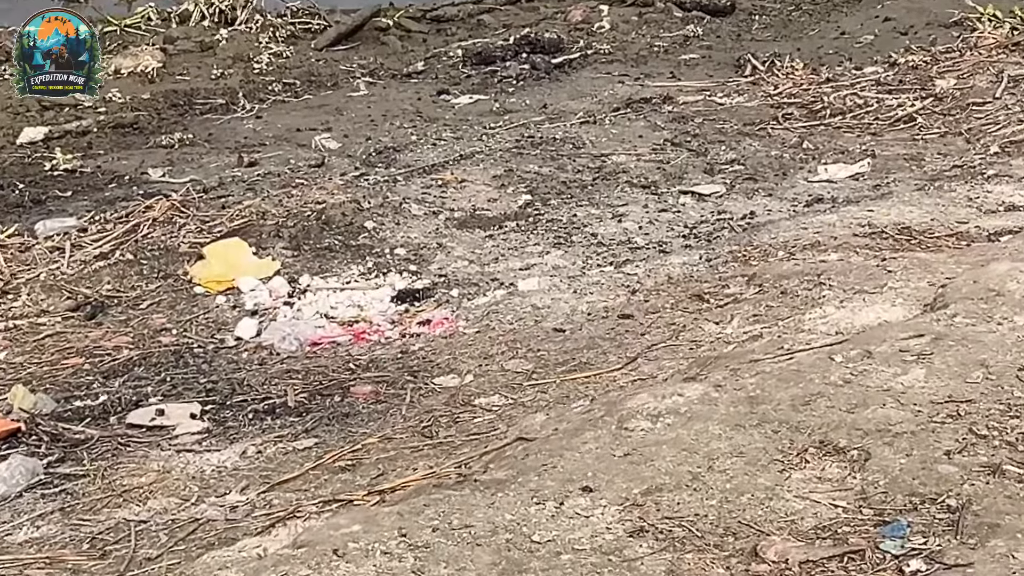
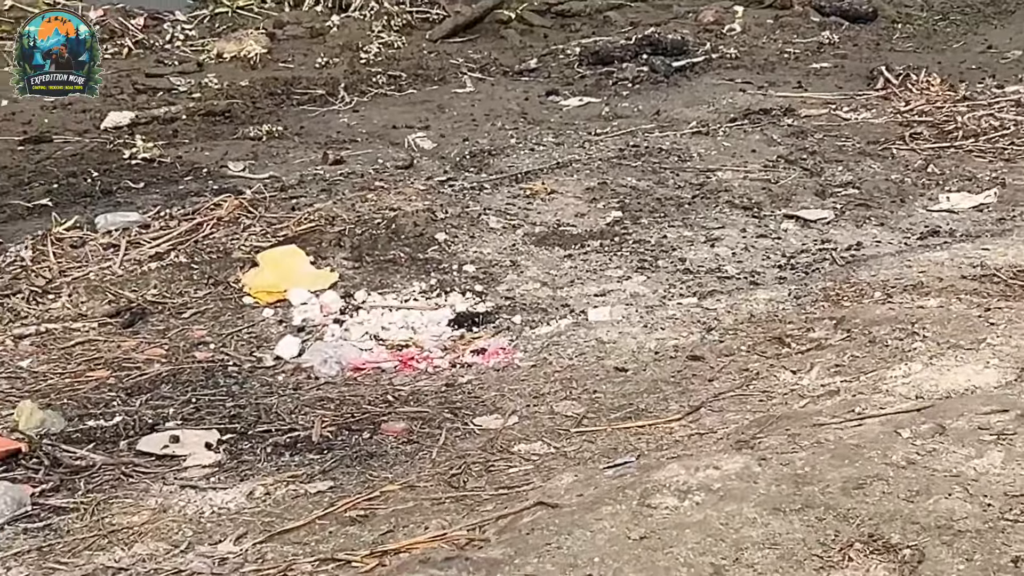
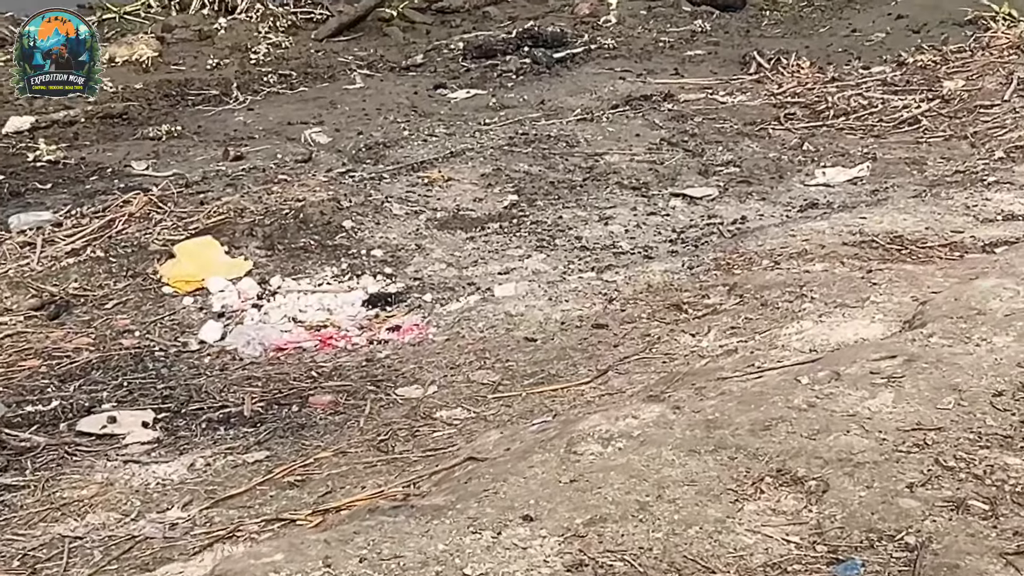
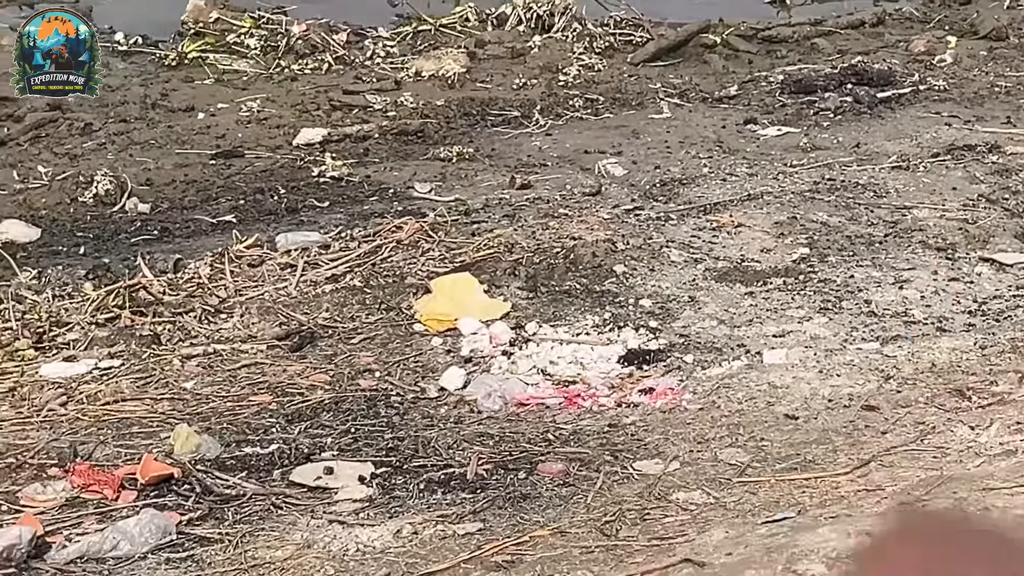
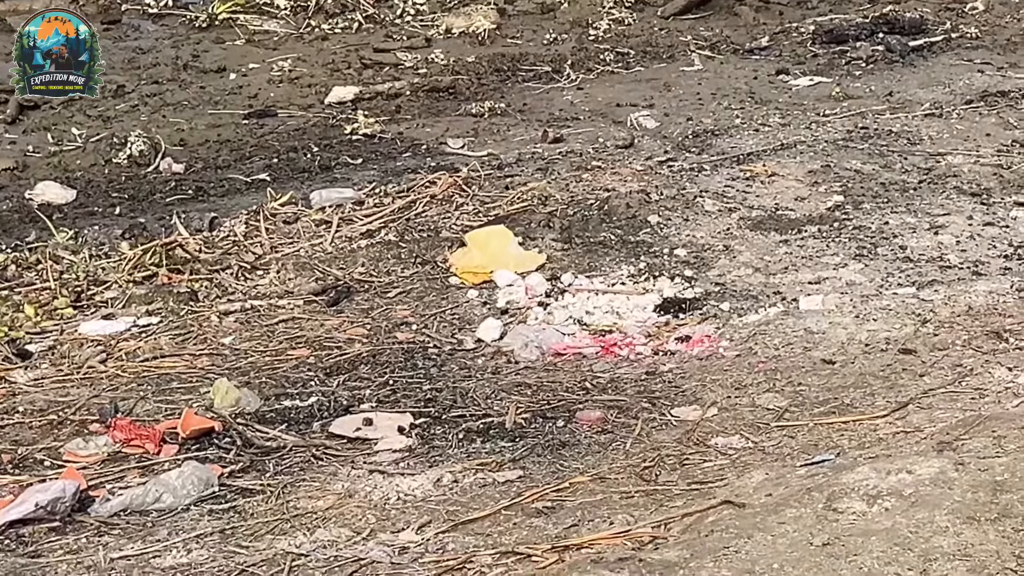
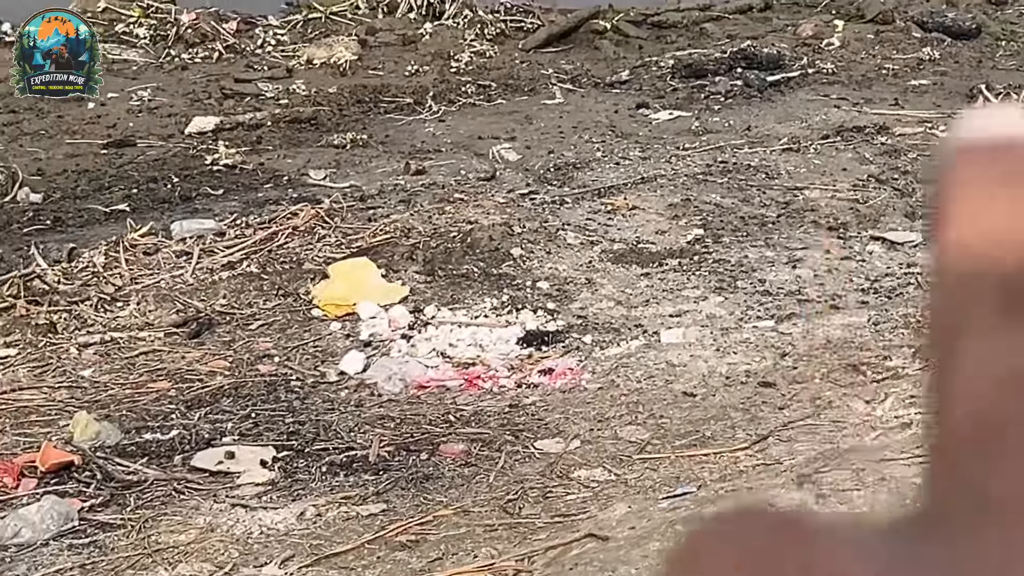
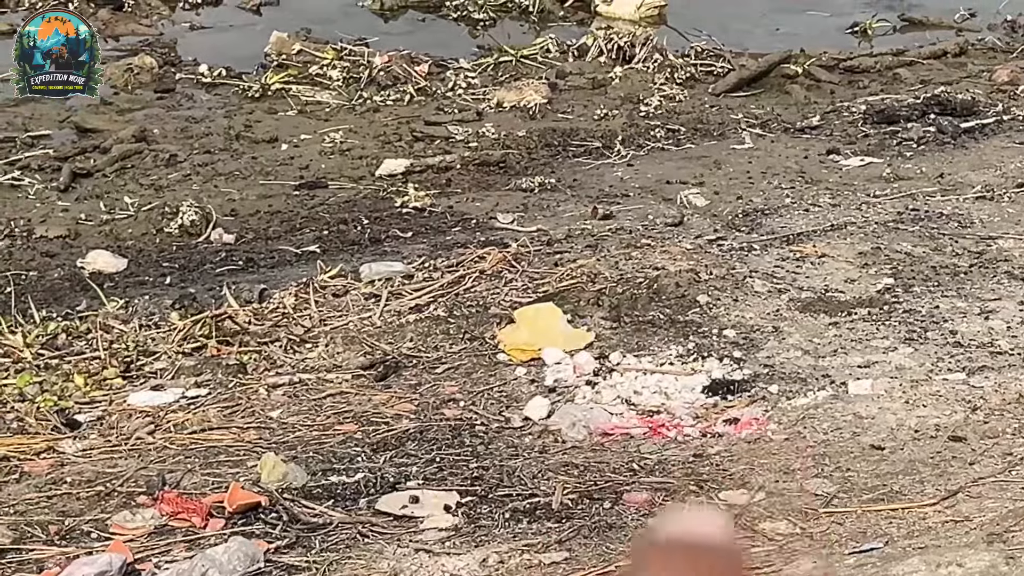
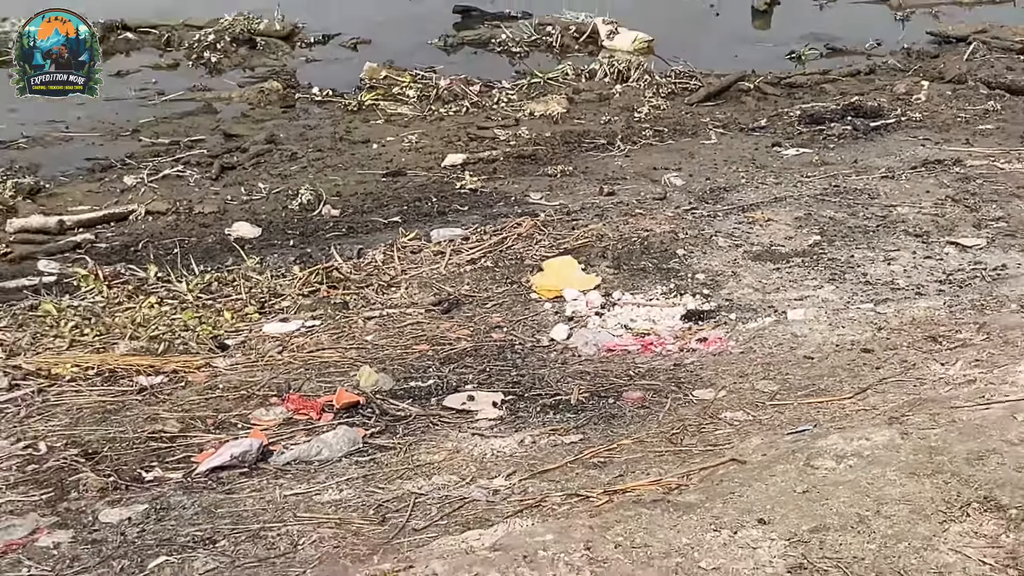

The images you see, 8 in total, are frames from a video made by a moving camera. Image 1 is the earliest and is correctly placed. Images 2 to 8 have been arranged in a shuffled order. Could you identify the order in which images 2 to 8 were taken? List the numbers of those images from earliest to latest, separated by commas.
3, 2, 6, 4, 7, 5, 8
